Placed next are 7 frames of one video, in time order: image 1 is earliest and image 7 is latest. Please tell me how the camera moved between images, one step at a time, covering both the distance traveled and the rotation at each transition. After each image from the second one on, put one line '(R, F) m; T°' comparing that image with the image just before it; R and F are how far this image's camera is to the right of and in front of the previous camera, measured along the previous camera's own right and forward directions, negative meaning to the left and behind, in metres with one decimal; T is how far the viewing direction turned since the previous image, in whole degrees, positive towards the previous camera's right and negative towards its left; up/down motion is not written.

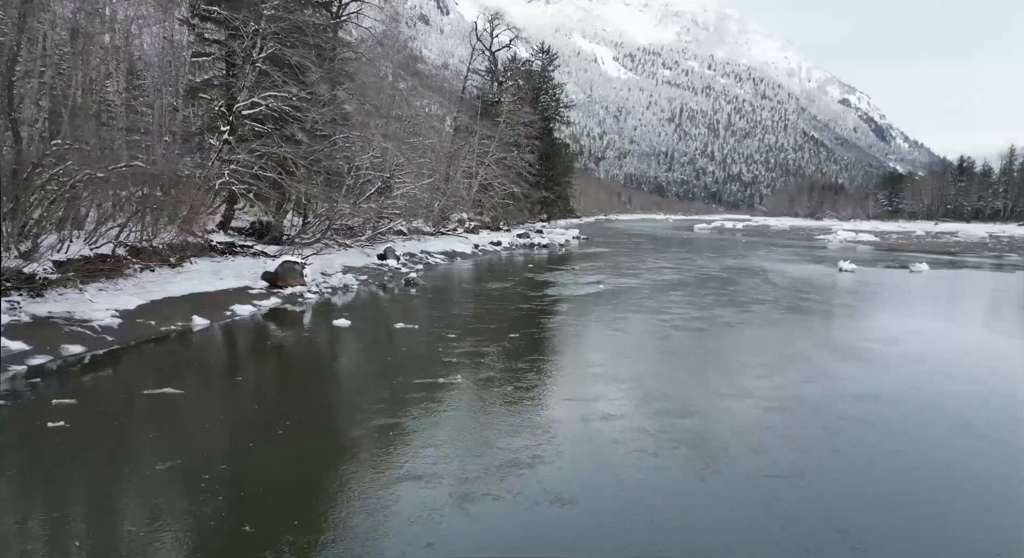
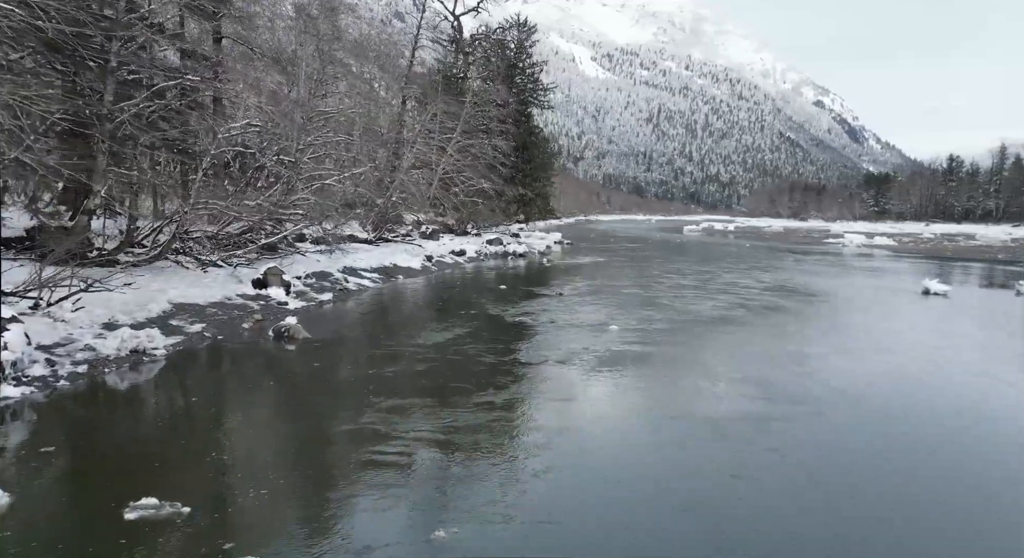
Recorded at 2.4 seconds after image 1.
(+0.4, +6.7) m; +2°
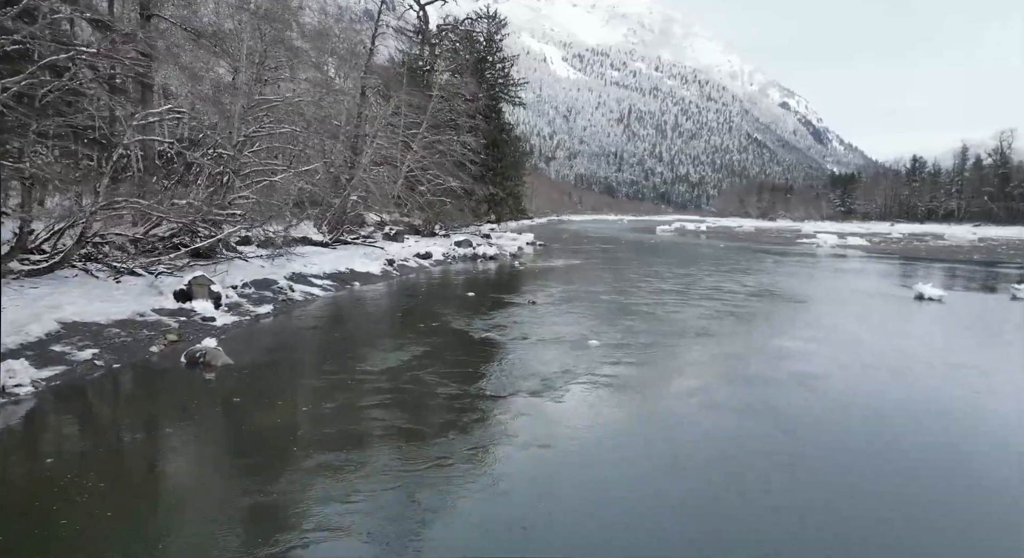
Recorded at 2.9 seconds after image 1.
(+0.1, +1.5) m; +2°
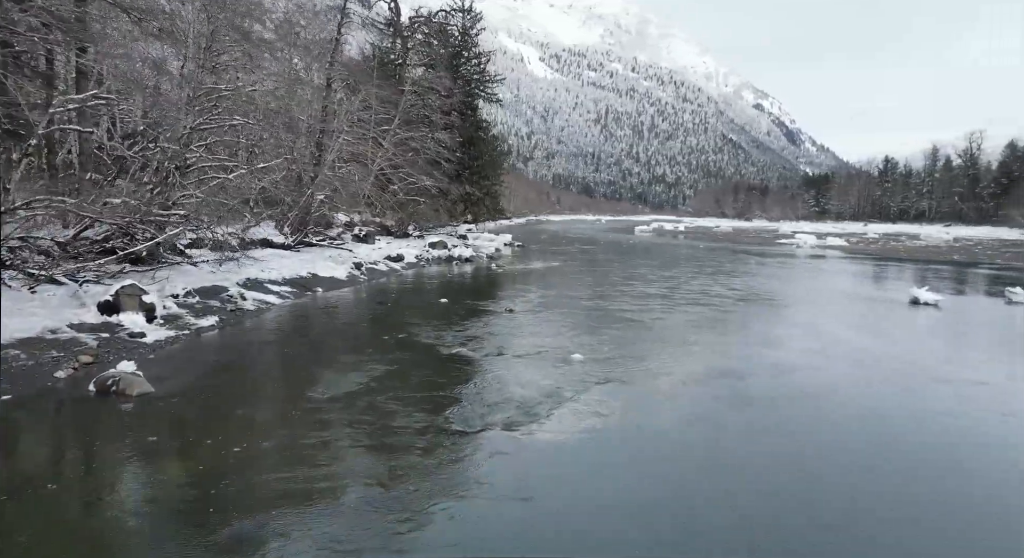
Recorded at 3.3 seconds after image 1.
(0.0, +1.1) m; +2°
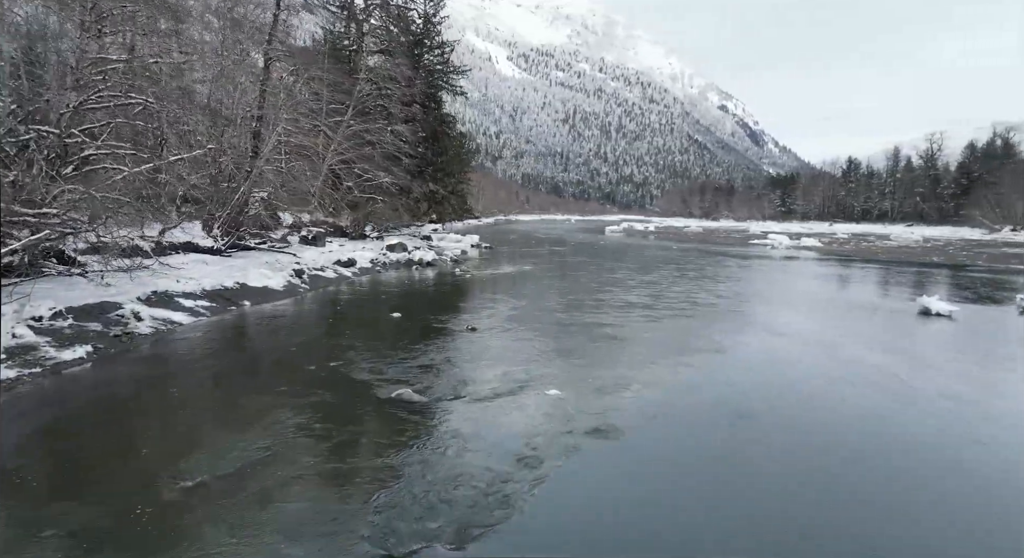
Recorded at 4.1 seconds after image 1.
(+0.1, +2.0) m; +3°
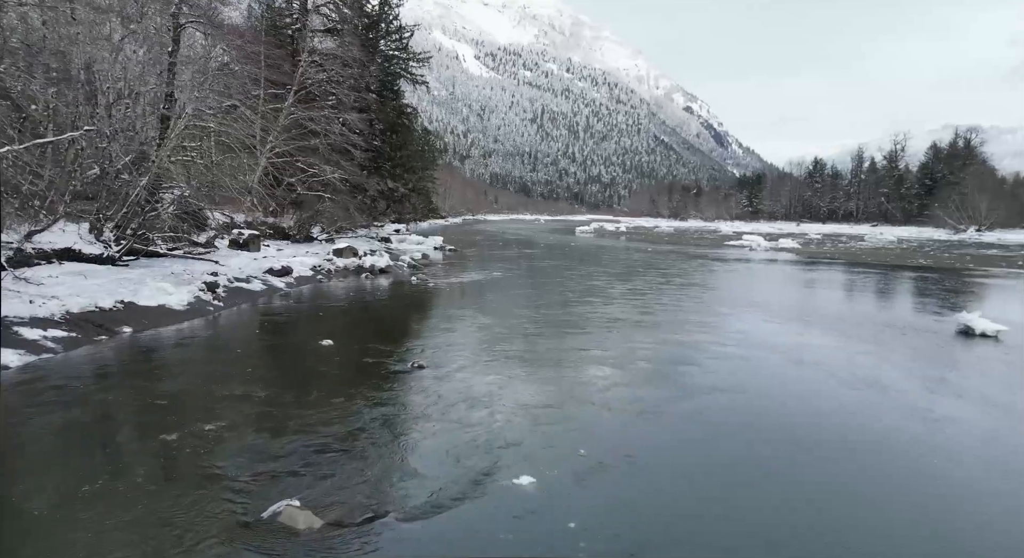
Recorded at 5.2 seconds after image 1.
(+0.1, +2.6) m; +3°
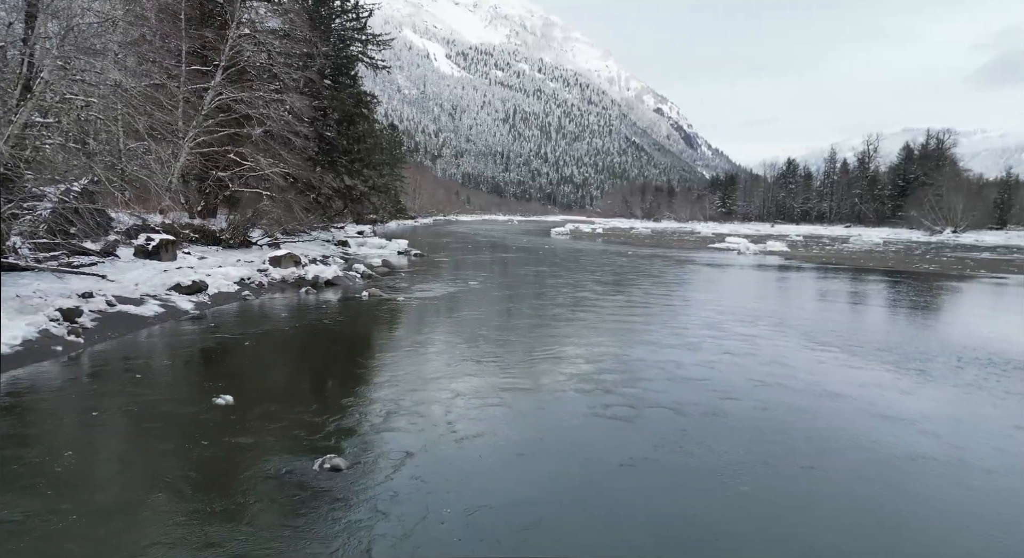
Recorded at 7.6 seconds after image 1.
(0.0, +3.1) m; +2°
